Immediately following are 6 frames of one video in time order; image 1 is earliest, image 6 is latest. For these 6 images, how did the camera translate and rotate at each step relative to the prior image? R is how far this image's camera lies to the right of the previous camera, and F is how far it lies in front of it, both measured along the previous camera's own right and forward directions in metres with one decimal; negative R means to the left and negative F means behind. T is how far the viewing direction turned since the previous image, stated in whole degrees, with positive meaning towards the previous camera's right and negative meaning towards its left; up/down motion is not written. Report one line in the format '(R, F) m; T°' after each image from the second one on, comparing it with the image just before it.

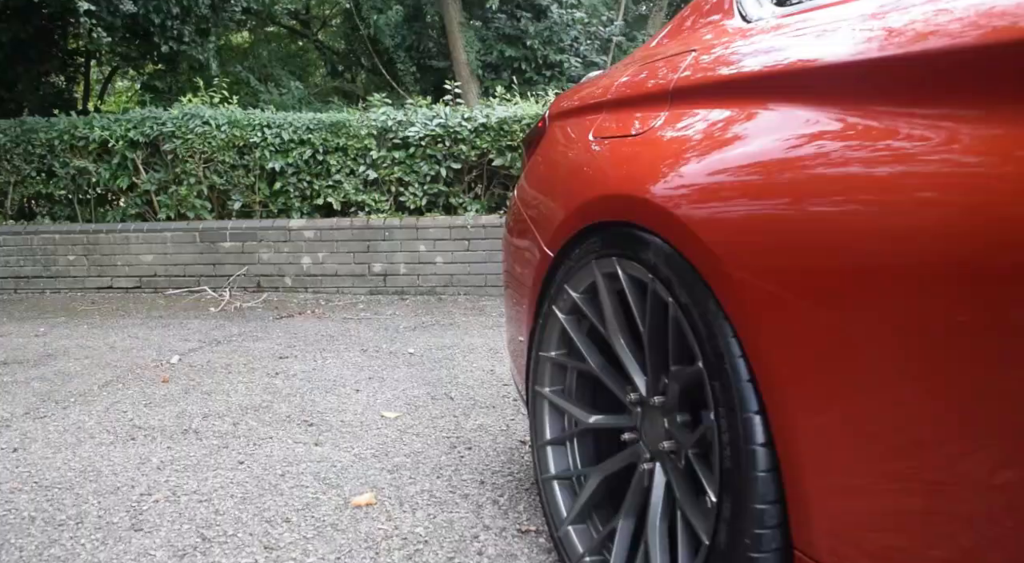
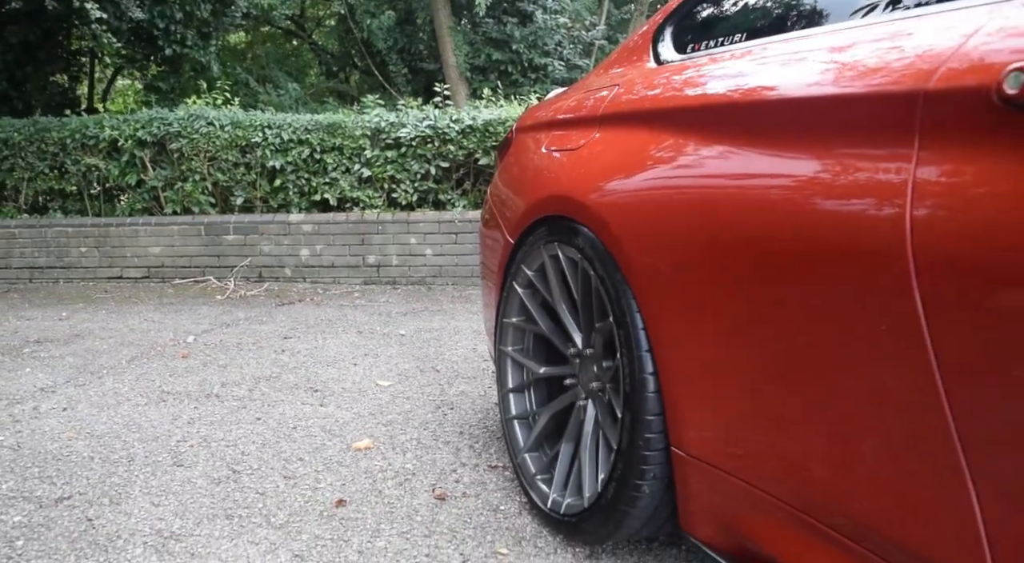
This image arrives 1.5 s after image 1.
(+0.1, -0.5) m; +1°
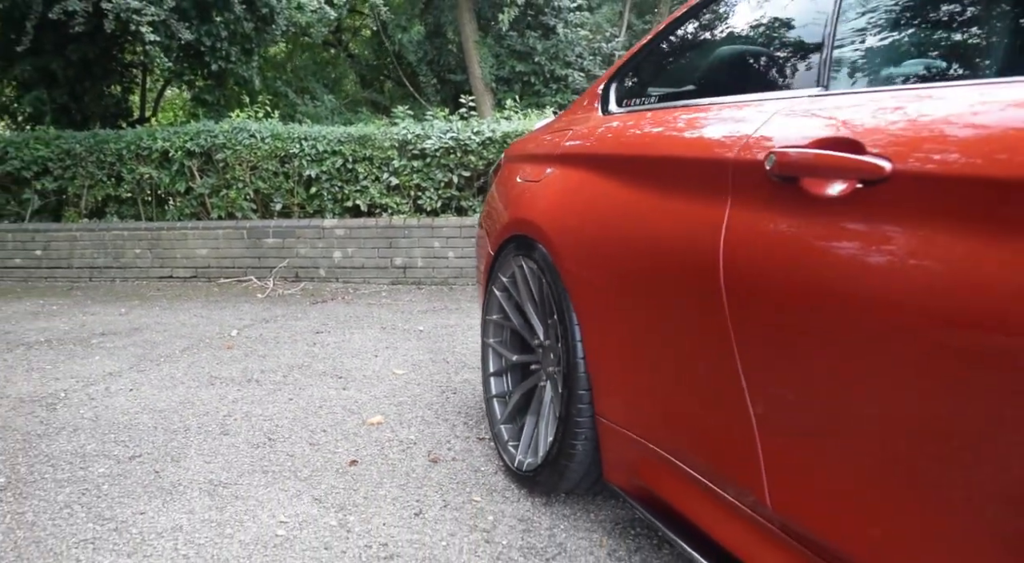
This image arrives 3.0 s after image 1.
(+0.2, -0.6) m; -3°
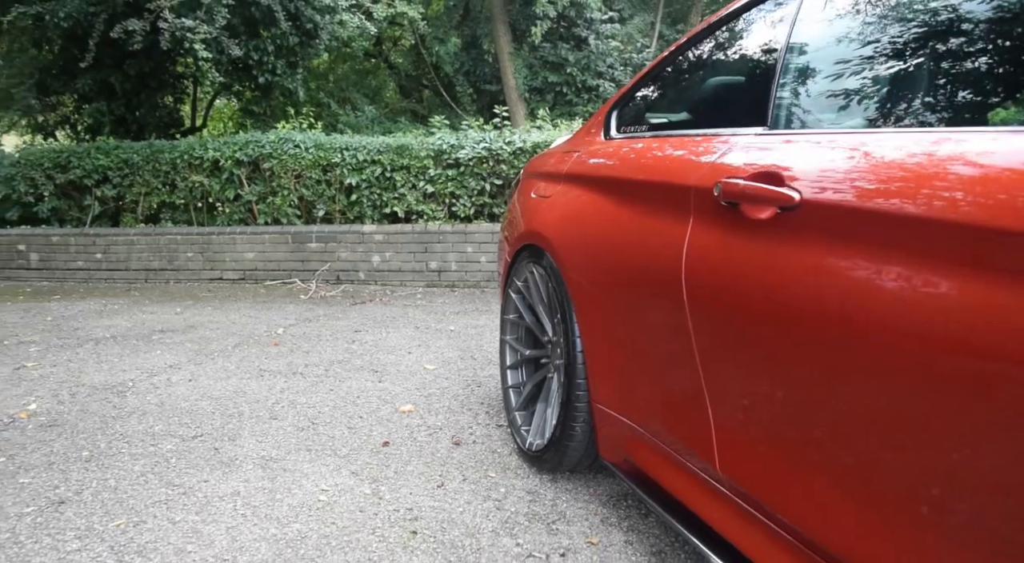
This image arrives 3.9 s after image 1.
(+0.1, -0.4) m; -3°
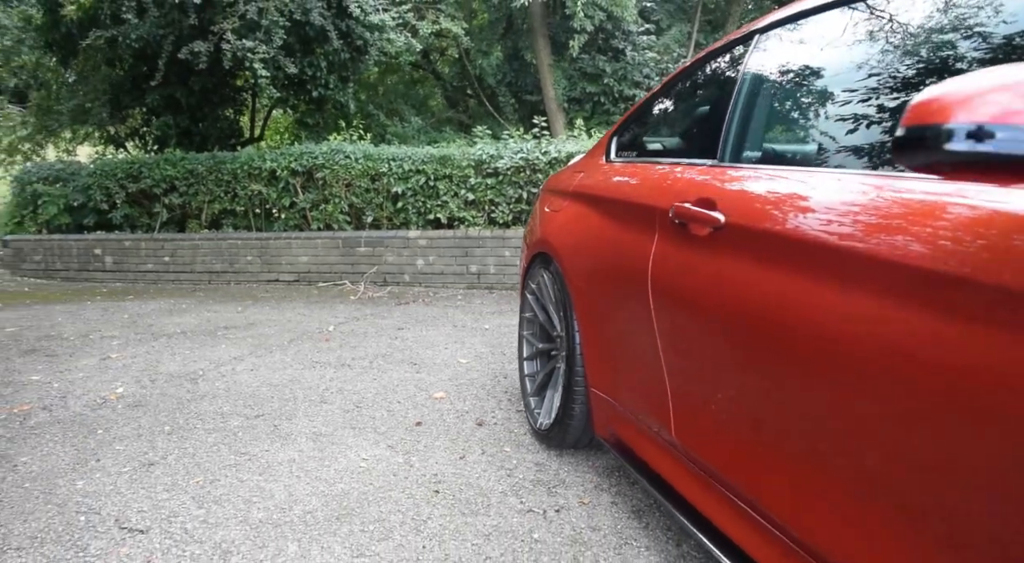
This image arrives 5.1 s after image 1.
(+0.2, -0.5) m; -3°
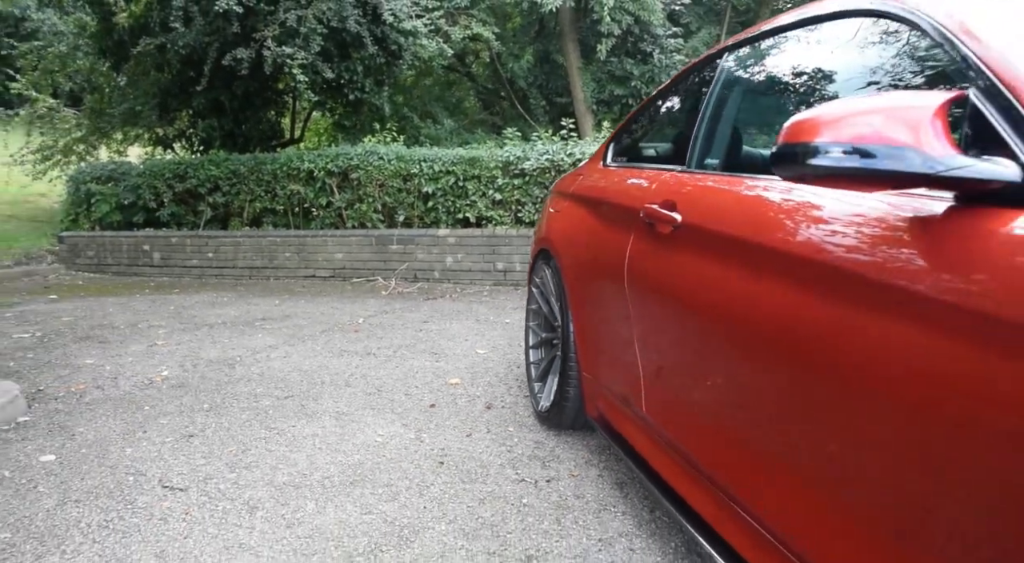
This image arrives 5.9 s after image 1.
(+0.2, -0.3) m; -3°
